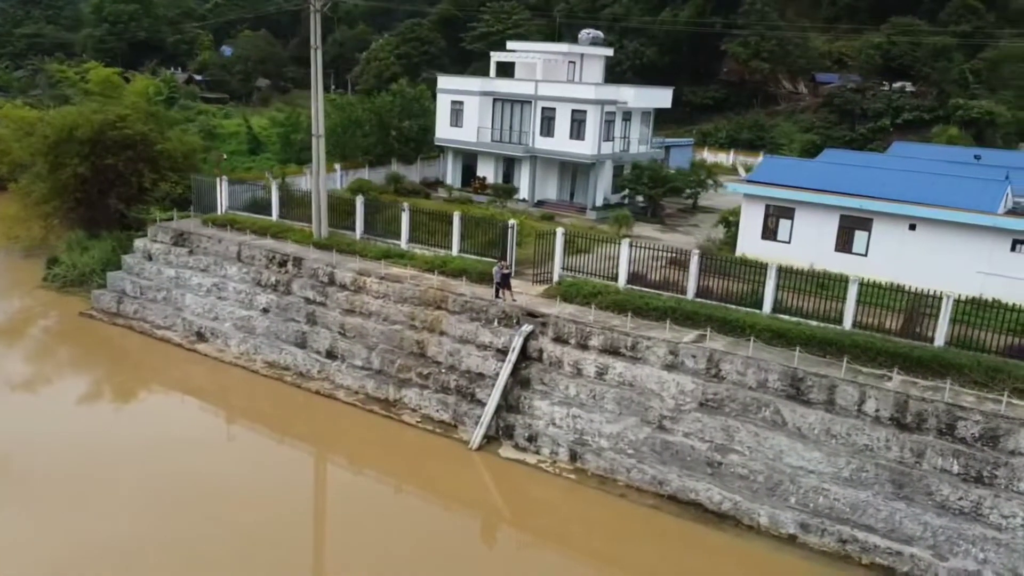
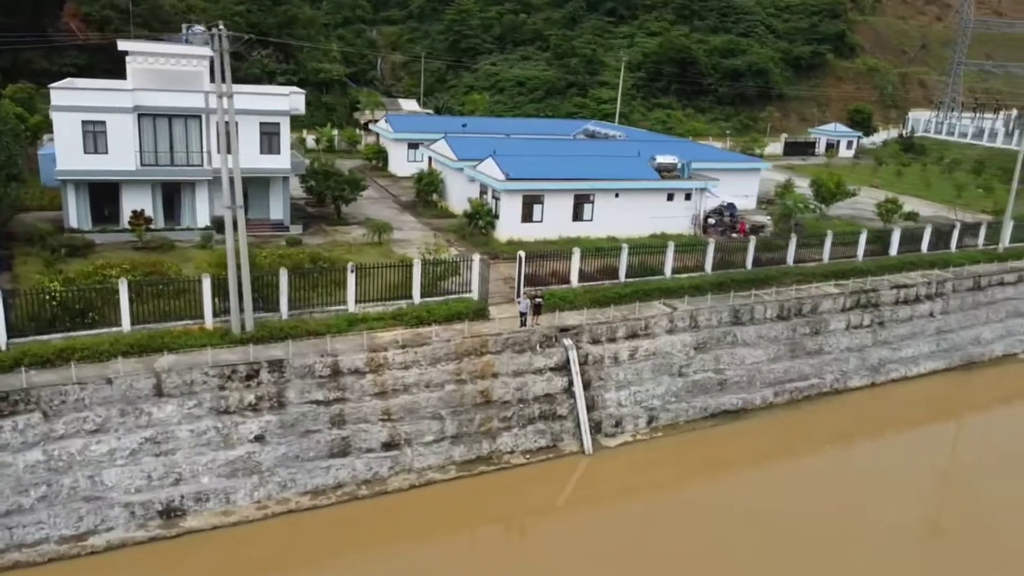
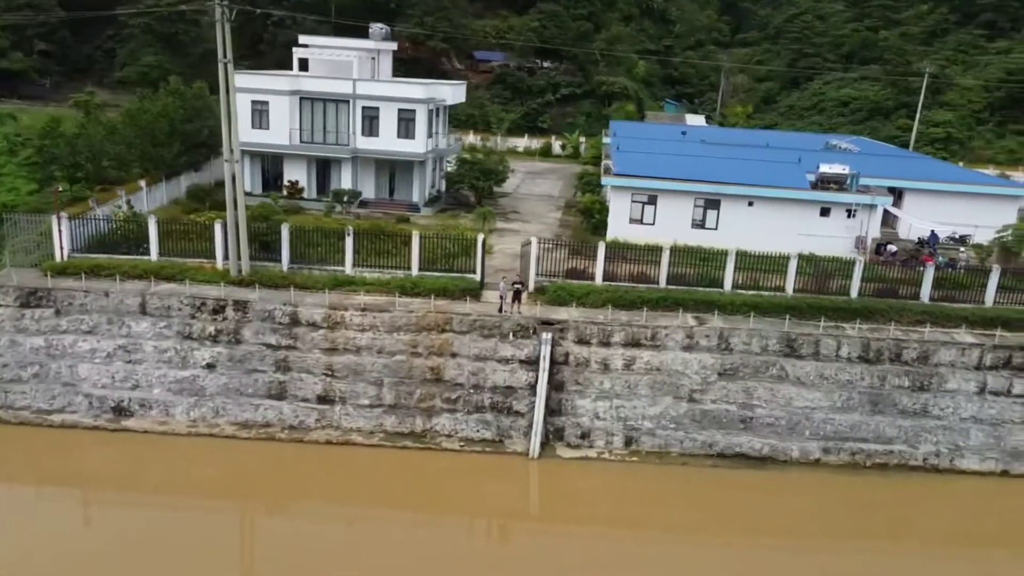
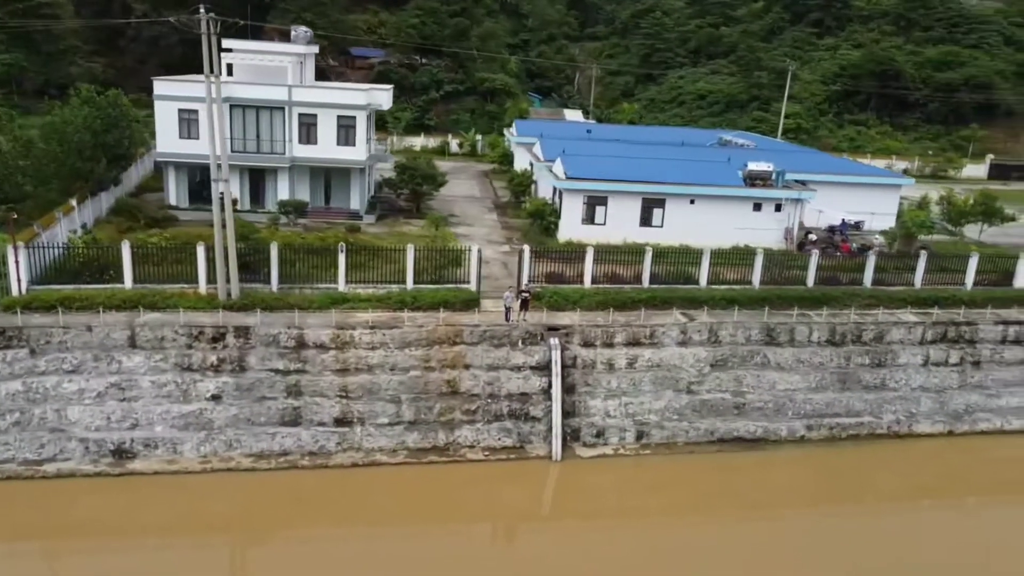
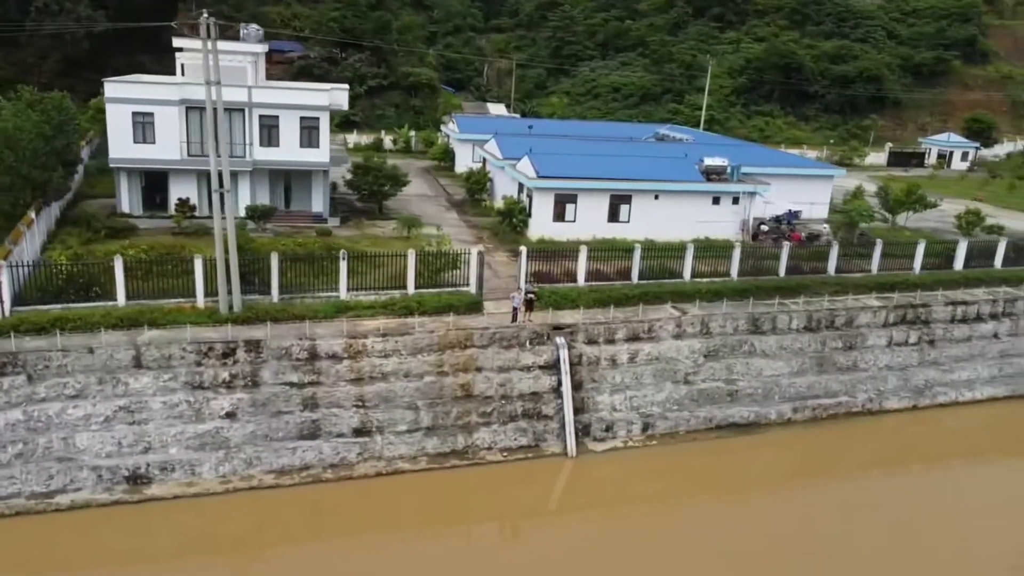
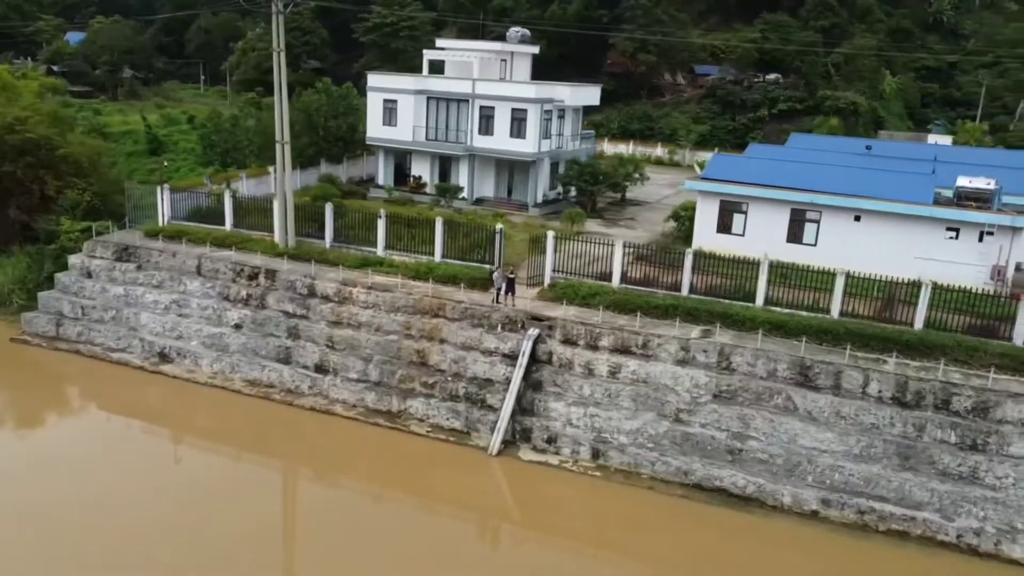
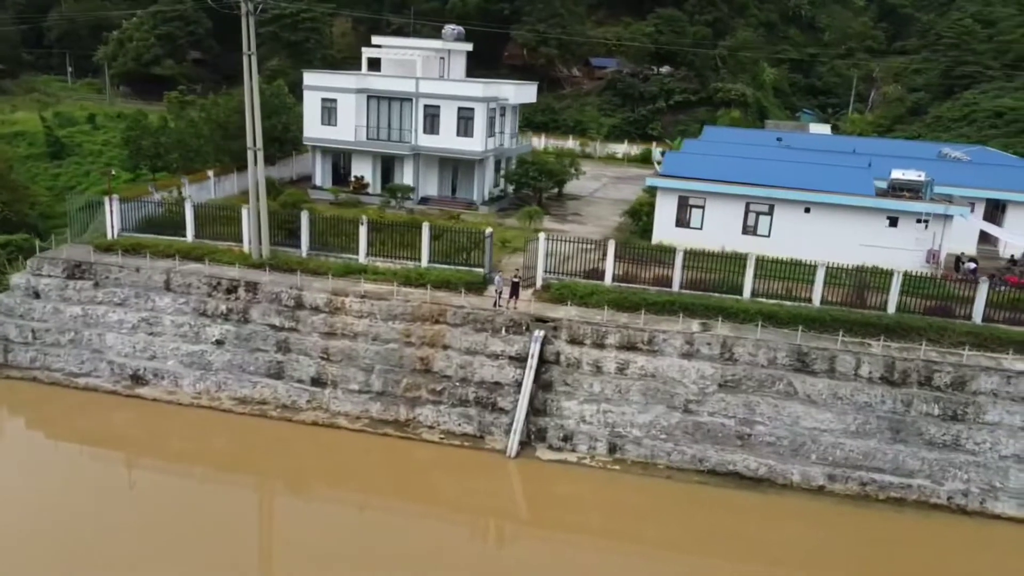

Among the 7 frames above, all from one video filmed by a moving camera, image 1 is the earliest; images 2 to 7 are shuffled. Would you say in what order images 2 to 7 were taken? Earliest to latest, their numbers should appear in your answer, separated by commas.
6, 7, 3, 4, 5, 2
